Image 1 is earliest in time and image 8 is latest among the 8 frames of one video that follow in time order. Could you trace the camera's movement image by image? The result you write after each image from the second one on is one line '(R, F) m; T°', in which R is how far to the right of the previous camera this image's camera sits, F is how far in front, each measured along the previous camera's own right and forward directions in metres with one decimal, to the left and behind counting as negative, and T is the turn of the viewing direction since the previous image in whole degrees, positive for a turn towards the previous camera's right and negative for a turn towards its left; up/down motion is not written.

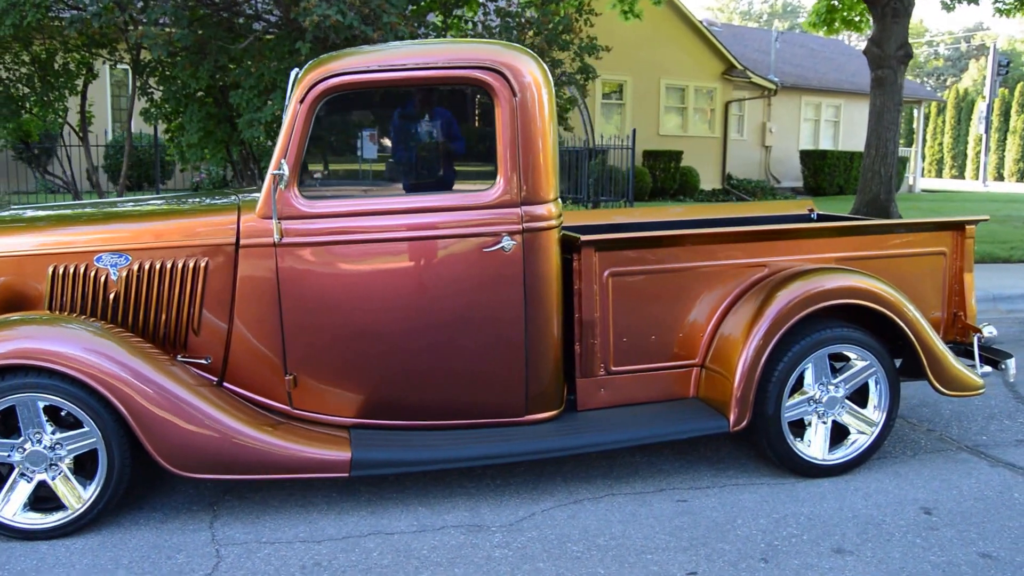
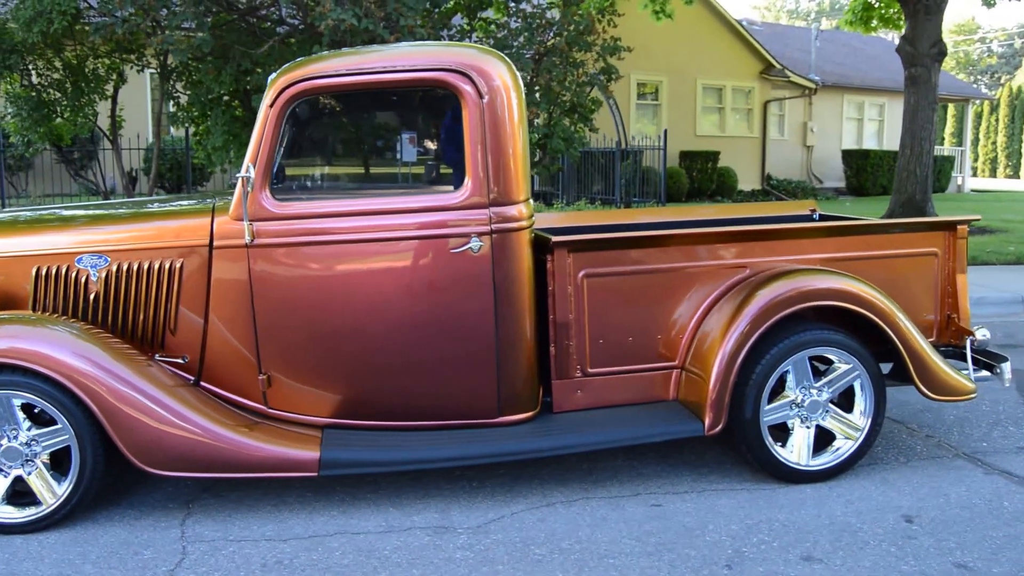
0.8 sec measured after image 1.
(+0.3, 0.0) m; -3°
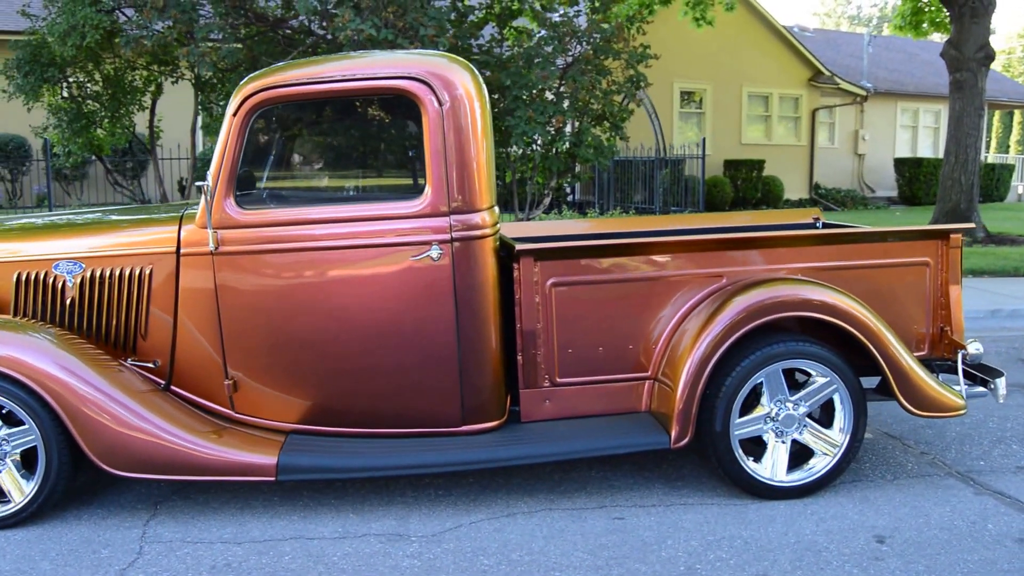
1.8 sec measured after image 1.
(+0.4, 0.0) m; -4°
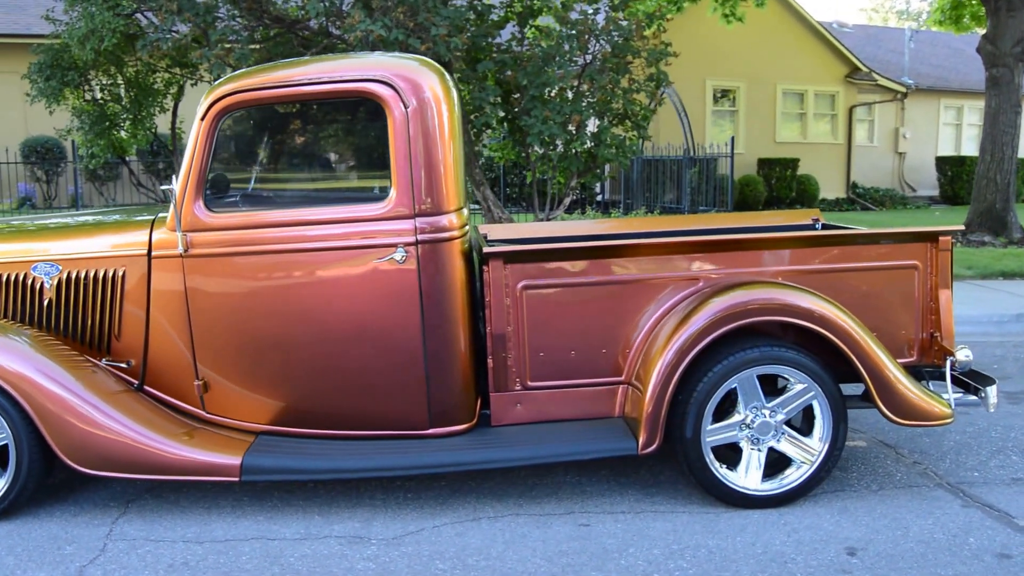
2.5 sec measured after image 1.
(+0.3, 0.0) m; -3°
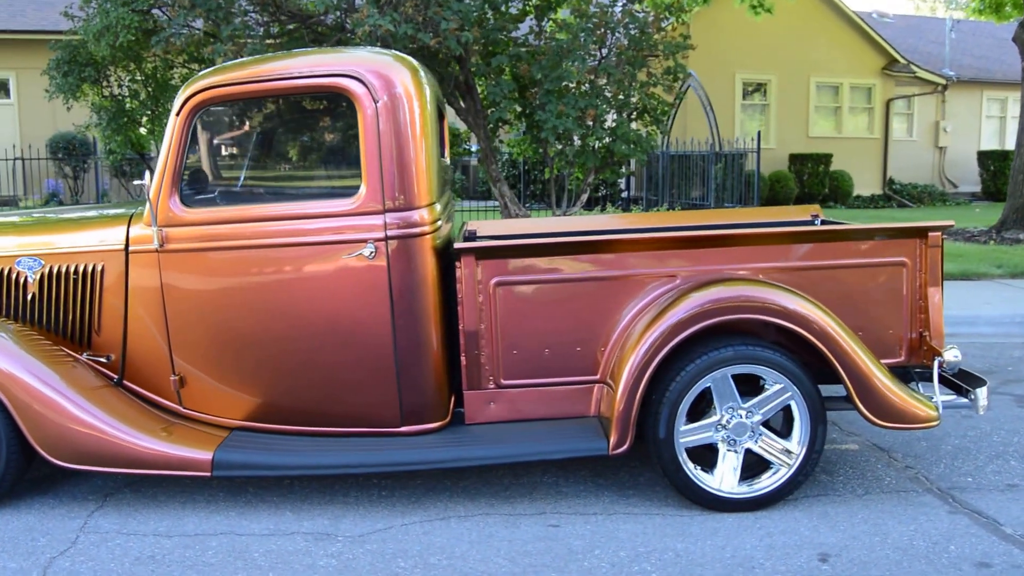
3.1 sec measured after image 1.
(+0.3, 0.0) m; -3°
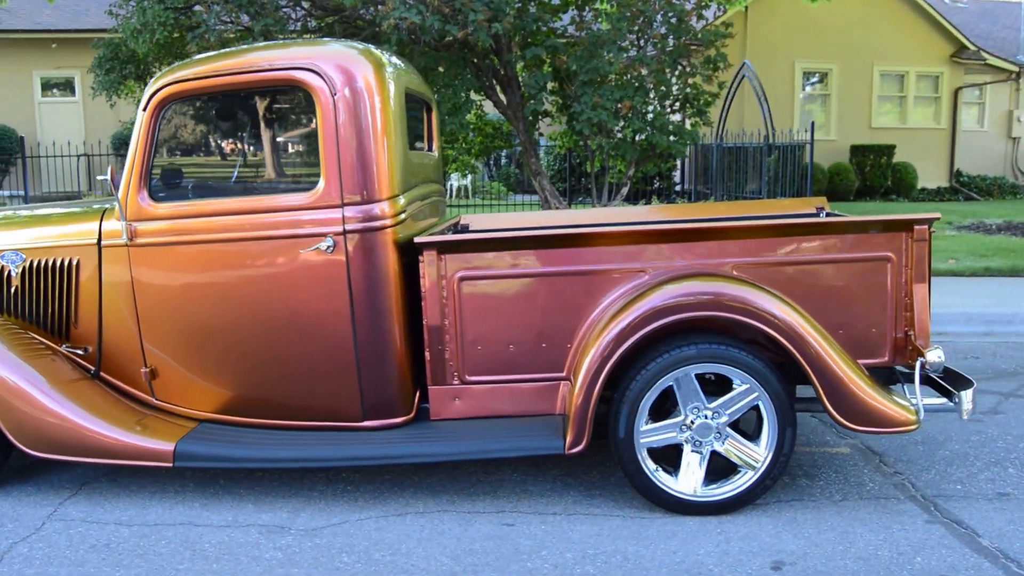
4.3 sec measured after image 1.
(+0.5, +0.1) m; -5°
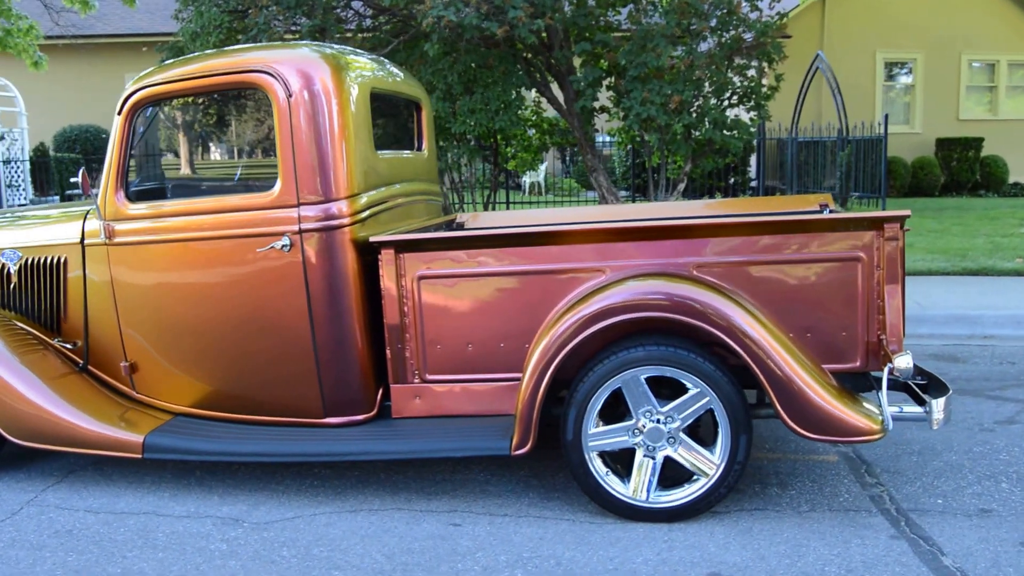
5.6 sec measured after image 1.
(+0.6, +0.1) m; -6°
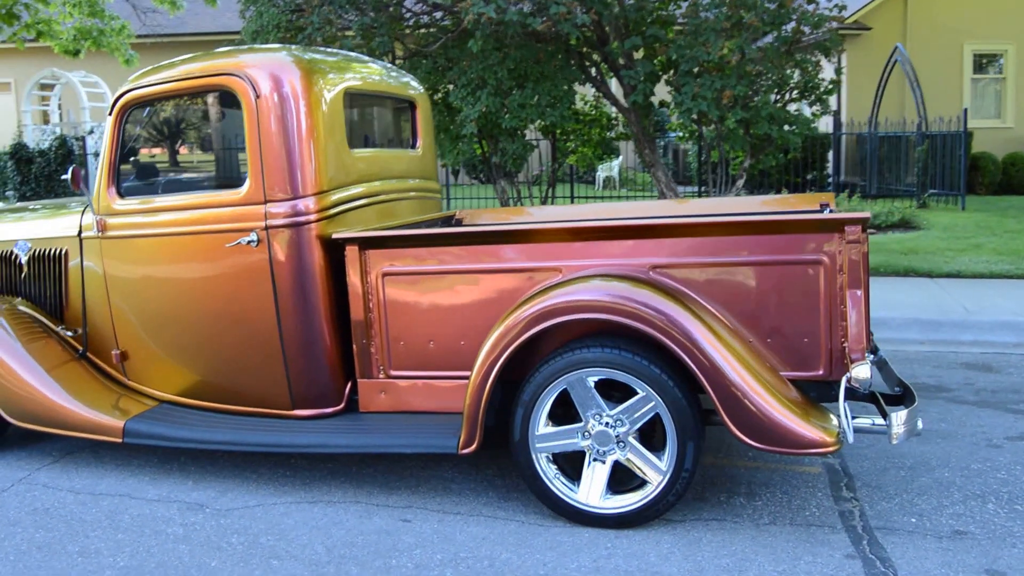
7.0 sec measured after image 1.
(+0.6, +0.1) m; -6°
